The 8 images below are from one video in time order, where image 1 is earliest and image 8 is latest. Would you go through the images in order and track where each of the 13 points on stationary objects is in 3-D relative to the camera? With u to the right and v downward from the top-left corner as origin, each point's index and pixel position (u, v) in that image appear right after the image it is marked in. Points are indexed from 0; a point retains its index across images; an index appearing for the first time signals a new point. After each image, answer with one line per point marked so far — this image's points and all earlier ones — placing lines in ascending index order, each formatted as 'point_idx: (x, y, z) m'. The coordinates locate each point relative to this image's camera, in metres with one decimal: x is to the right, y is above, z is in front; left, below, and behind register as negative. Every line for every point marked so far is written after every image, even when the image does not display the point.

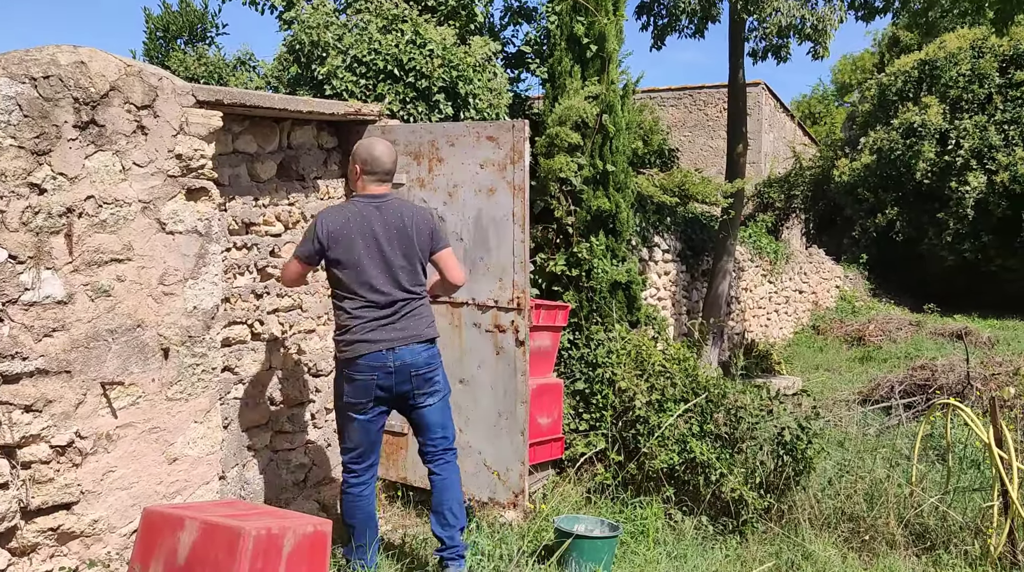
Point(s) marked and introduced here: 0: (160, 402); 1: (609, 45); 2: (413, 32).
0: (-1.5, -0.5, +4.8) m
1: (+0.6, +1.5, +7.1) m
2: (-0.6, +1.5, +6.5) m
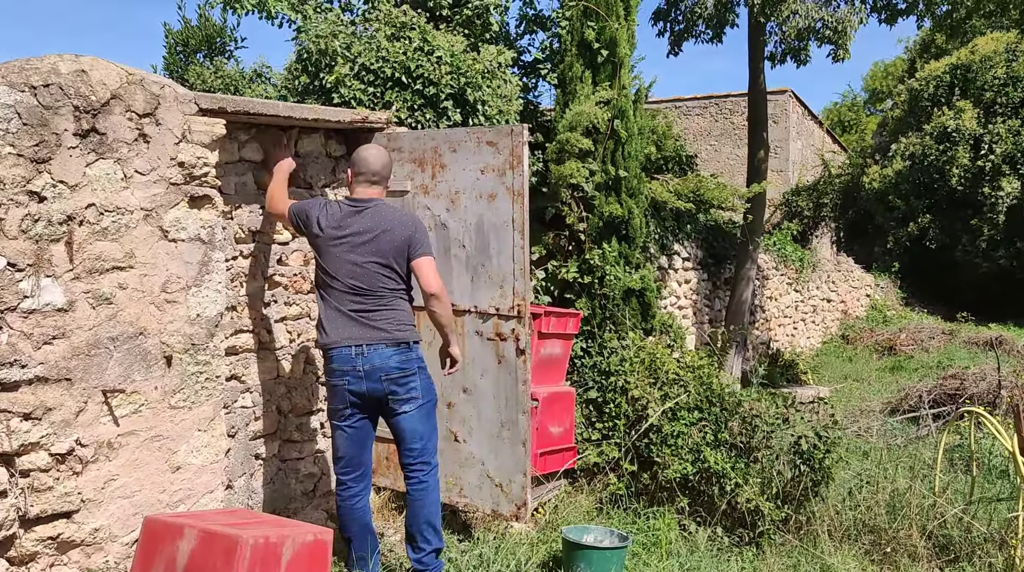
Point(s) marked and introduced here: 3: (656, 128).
0: (-1.5, -0.5, +4.8) m
1: (+0.7, +1.5, +7.0) m
2: (-0.6, +1.4, +6.5) m
3: (+0.9, +1.1, +7.9) m
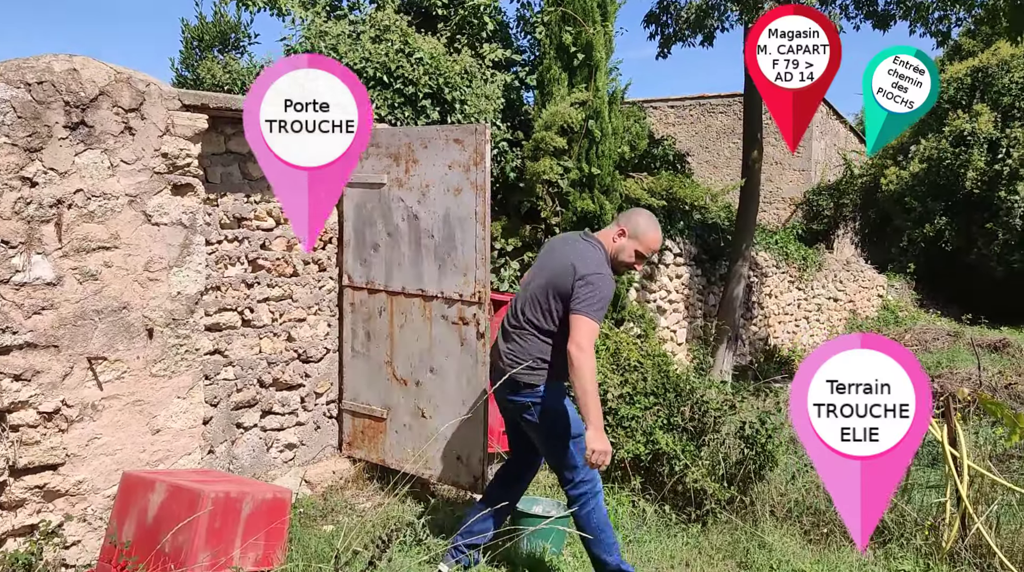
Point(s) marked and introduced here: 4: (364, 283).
0: (-1.7, -0.4, +5.3) m
1: (+0.6, +1.5, +7.4) m
2: (-0.7, +1.5, +6.9) m
3: (+0.9, +1.2, +8.2) m
4: (-0.9, 0.0, +6.5) m
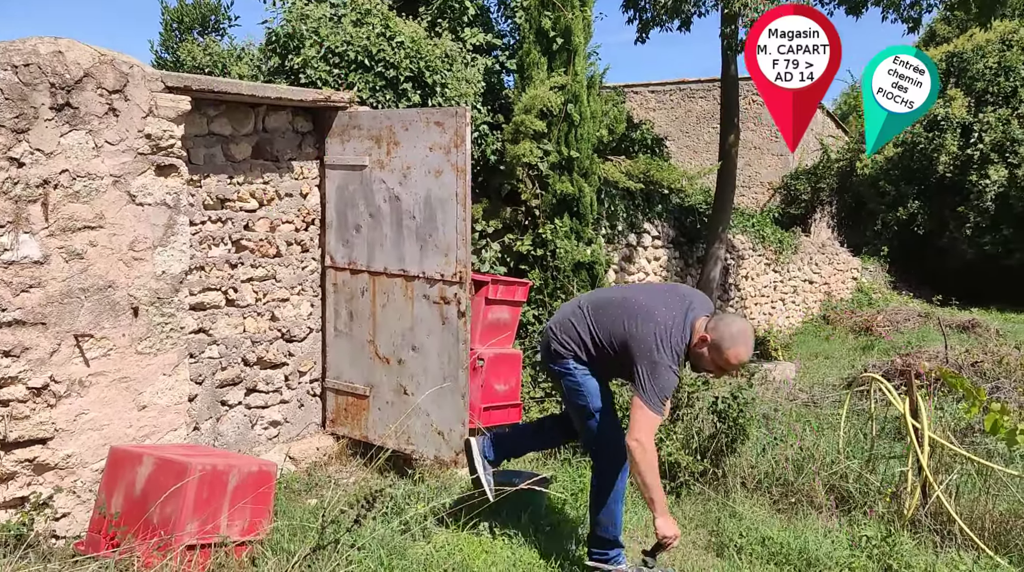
0: (-1.9, -0.3, +5.4) m
1: (+0.4, +1.7, +7.5) m
2: (-0.8, +1.6, +7.0) m
3: (+0.7, +1.3, +8.4) m
4: (-1.0, +0.1, +6.6) m
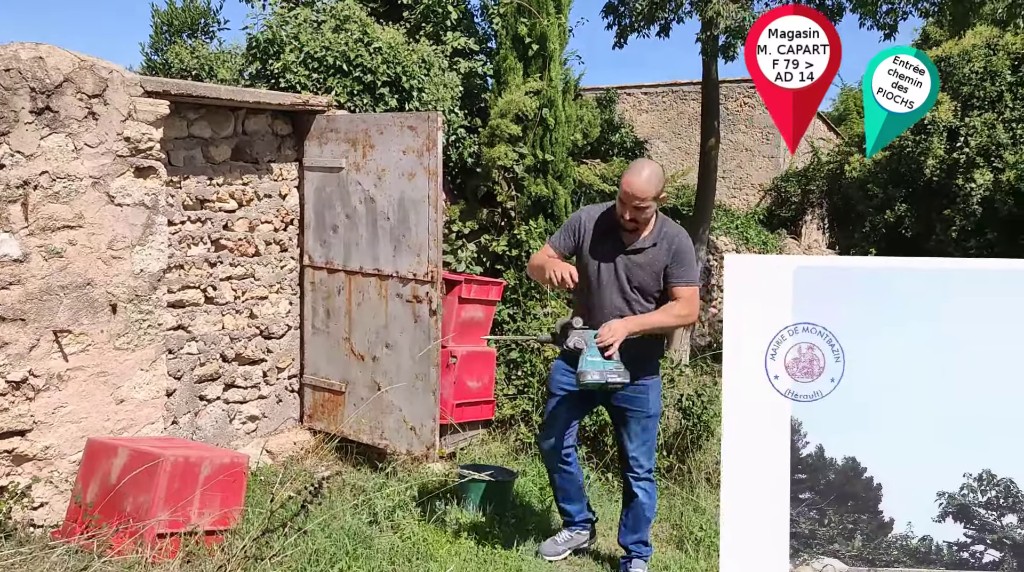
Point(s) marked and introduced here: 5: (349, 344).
0: (-2.0, -0.3, +5.6) m
1: (+0.3, +1.7, +7.7) m
2: (-1.0, +1.6, +7.2) m
3: (+0.6, +1.3, +8.5) m
4: (-1.2, +0.1, +6.8) m
5: (-1.0, -0.3, +6.7) m
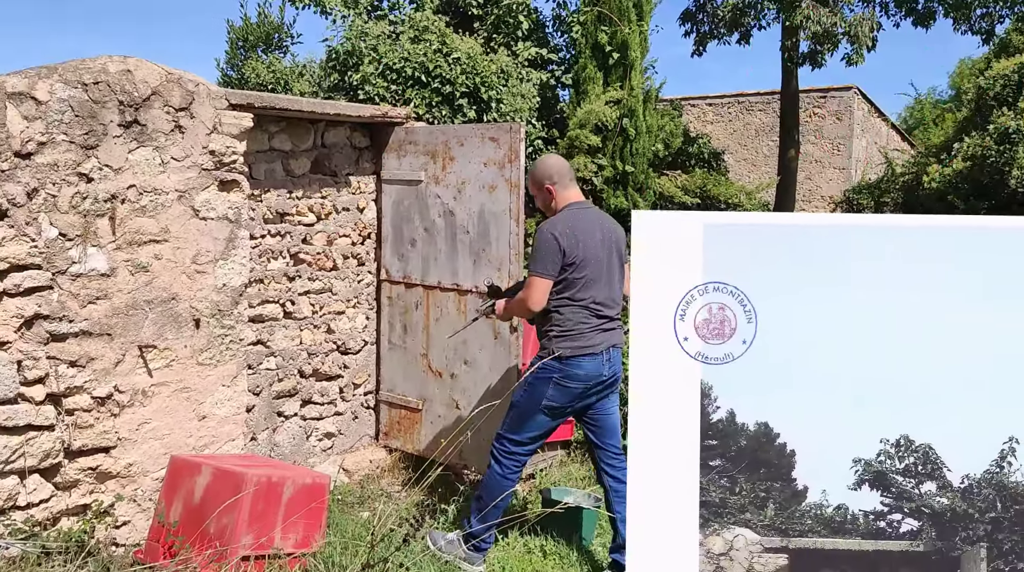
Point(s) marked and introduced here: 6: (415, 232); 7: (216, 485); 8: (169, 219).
0: (-1.6, -0.4, +5.5) m
1: (+0.8, +1.6, +7.5) m
2: (-0.5, +1.5, +7.1) m
3: (+1.1, +1.2, +8.4) m
4: (-0.7, +0.1, +6.7) m
5: (-0.5, -0.4, +6.5) m
6: (-0.6, +0.3, +6.6) m
7: (-1.3, -0.9, +5.0) m
8: (-1.7, +0.3, +5.4) m
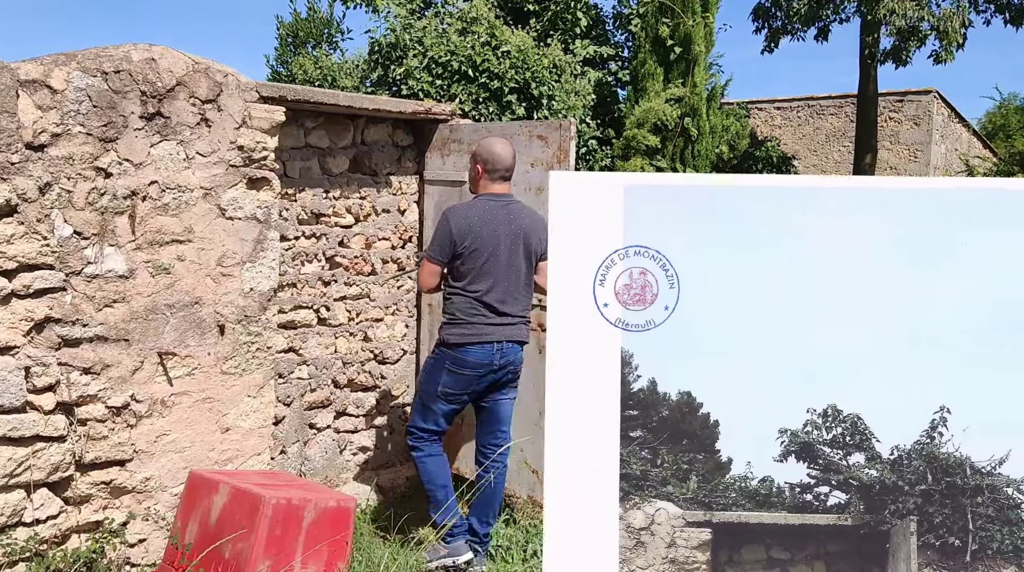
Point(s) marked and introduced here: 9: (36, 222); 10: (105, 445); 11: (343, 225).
0: (-1.4, -0.4, +5.2) m
1: (+1.1, +1.5, +7.1) m
2: (-0.1, +1.5, +6.7) m
3: (+1.5, +1.1, +7.9) m
4: (-0.4, 0.0, +6.3) m
5: (-0.2, -0.5, +6.1) m
6: (-0.3, +0.3, +6.2) m
7: (-1.2, -0.9, +4.6) m
8: (-1.5, +0.3, +5.1) m
9: (-2.0, +0.3, +4.6) m
10: (-1.8, -0.7, +4.9) m
11: (-0.9, +0.3, +6.1) m
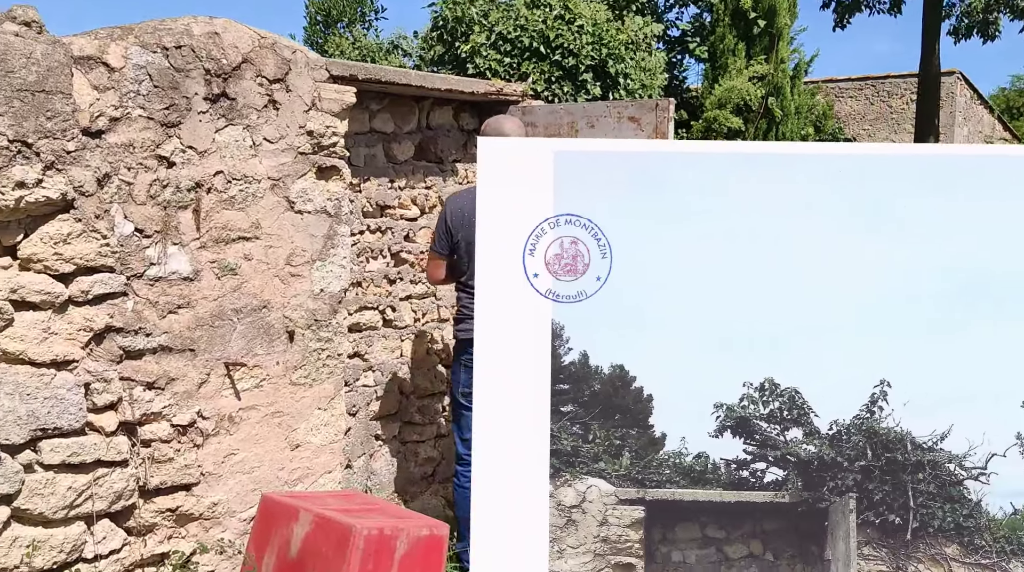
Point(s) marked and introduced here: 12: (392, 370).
0: (-0.9, -0.4, +4.6) m
1: (+1.5, +1.5, +6.6) m
2: (+0.2, +1.5, +6.2) m
3: (+1.9, +1.2, +7.4) m
4: (0.0, 0.0, +5.8) m
5: (+0.2, -0.5, +5.7) m
6: (+0.1, +0.3, +5.7) m
7: (-0.7, -0.9, +4.1) m
8: (-1.0, +0.3, +4.5) m
9: (-1.5, +0.2, +4.0) m
10: (-1.3, -0.7, +4.3) m
11: (-0.5, +0.3, +5.6) m
12: (-0.6, -0.4, +5.6) m
